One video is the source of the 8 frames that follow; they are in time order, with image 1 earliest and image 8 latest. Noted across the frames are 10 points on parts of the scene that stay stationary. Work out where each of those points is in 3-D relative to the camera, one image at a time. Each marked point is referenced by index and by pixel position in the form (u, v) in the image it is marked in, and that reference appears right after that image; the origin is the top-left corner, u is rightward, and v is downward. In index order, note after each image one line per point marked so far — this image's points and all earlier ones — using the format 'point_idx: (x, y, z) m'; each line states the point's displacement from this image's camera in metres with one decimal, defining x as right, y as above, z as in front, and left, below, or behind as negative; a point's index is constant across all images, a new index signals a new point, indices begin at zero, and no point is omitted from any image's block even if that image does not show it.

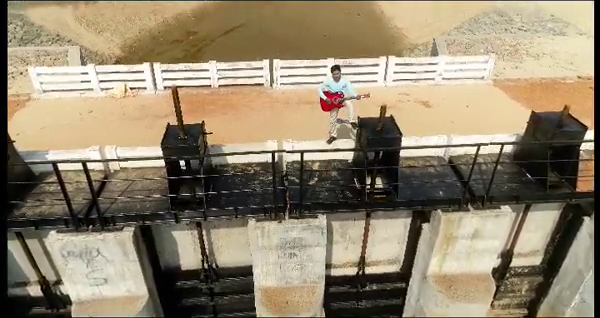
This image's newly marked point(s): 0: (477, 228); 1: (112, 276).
0: (+2.9, -1.1, +6.7) m
1: (-3.0, -1.8, +6.5) m
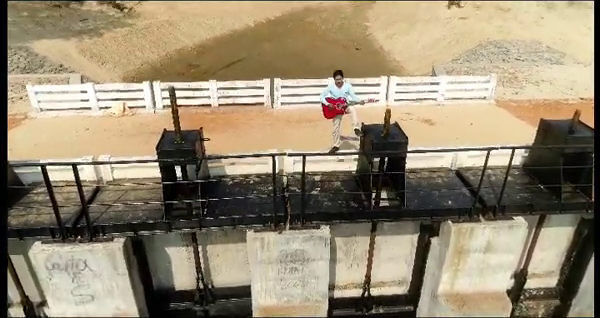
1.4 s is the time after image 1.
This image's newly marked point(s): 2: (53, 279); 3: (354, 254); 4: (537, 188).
0: (+2.9, -1.2, +6.3) m
1: (-2.9, -2.0, +6.0) m
2: (-3.5, -1.7, +5.9) m
3: (+1.0, -1.7, +7.5) m
4: (+3.8, -0.5, +6.7) m
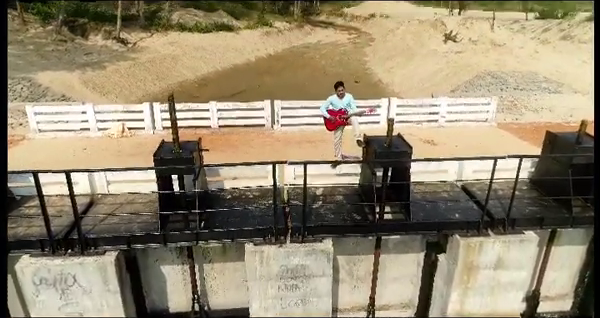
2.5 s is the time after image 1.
0: (+2.9, -1.4, +6.0) m
1: (-2.9, -2.1, +5.7) m
2: (-3.5, -1.8, +5.5) m
3: (+1.0, -2.0, +7.1) m
4: (+3.8, -0.7, +6.4) m
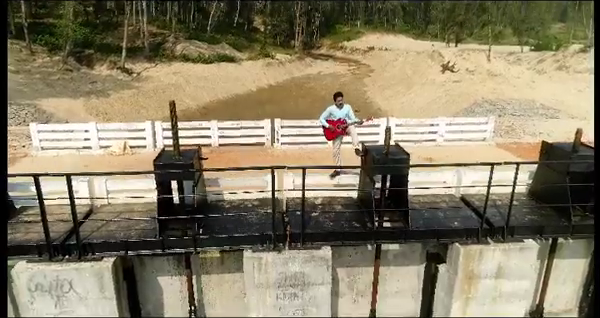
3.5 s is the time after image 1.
0: (+2.9, -1.5, +5.9) m
1: (-2.9, -2.2, +5.6) m
2: (-3.5, -1.9, +5.5) m
3: (+1.0, -2.2, +7.0) m
4: (+3.8, -0.8, +6.4) m
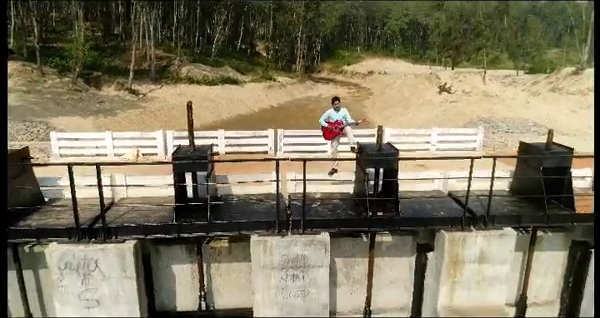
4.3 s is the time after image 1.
0: (+2.9, -1.4, +6.6) m
1: (-2.9, -2.1, +6.2) m
2: (-3.5, -1.8, +6.1) m
3: (+1.0, -2.2, +7.6) m
4: (+3.9, -0.8, +7.1) m
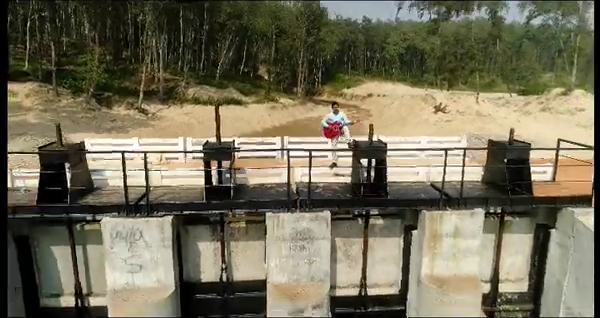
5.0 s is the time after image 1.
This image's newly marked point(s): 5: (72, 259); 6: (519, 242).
0: (+3.0, -1.3, +8.0) m
1: (-2.8, -1.9, +7.6) m
2: (-3.4, -1.6, +7.5) m
3: (+1.1, -2.1, +9.0) m
4: (+4.0, -0.7, +8.5) m
5: (-4.7, -2.0, +8.4) m
6: (+4.8, -1.8, +9.2) m
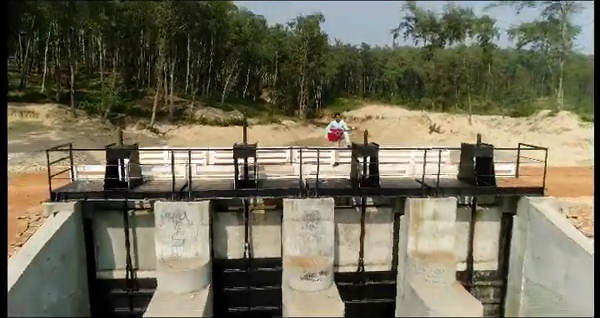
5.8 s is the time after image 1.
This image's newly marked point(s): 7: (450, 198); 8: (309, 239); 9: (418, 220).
0: (+3.3, -1.2, +10.0) m
1: (-2.6, -1.8, +9.5) m
2: (-3.2, -1.5, +9.4) m
3: (+1.4, -2.1, +10.9) m
4: (+4.2, -0.6, +10.6) m
5: (-4.4, -2.0, +10.4) m
6: (+5.1, -1.9, +11.1) m
7: (+3.6, -0.9, +10.0) m
8: (+0.2, -1.9, +9.8) m
9: (+2.8, -1.5, +10.0) m
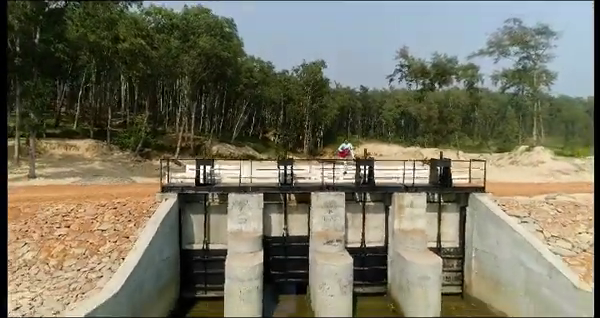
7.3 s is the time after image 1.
0: (+4.1, -1.5, +15.0) m
1: (-1.8, -2.1, +14.5) m
2: (-2.3, -1.8, +14.4) m
3: (+2.2, -2.5, +15.8) m
4: (+5.0, -1.0, +15.6) m
5: (-3.6, -2.3, +15.3) m
6: (+5.9, -2.3, +16.1) m
7: (+4.4, -1.2, +15.0) m
8: (+1.0, -2.2, +14.7) m
9: (+3.6, -1.8, +14.9) m
